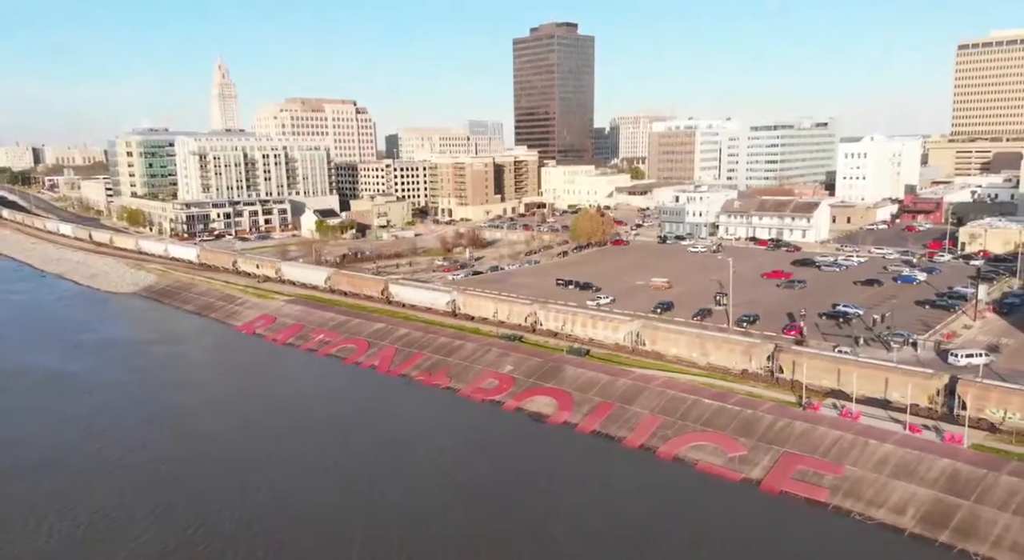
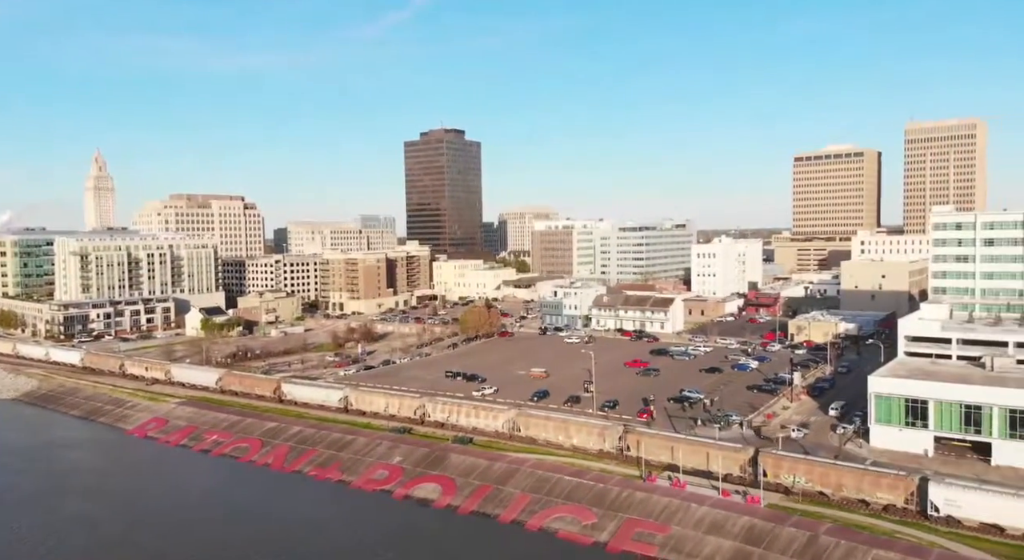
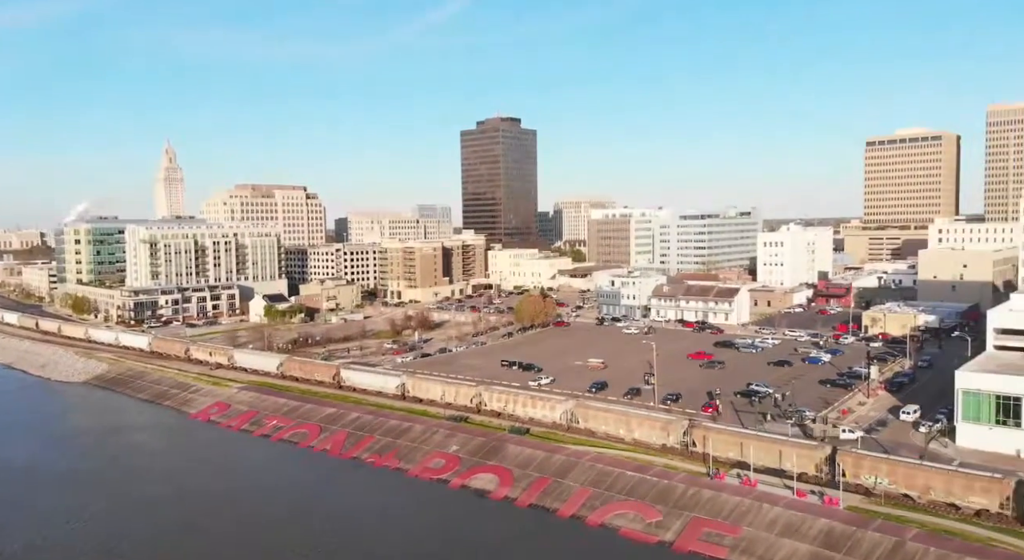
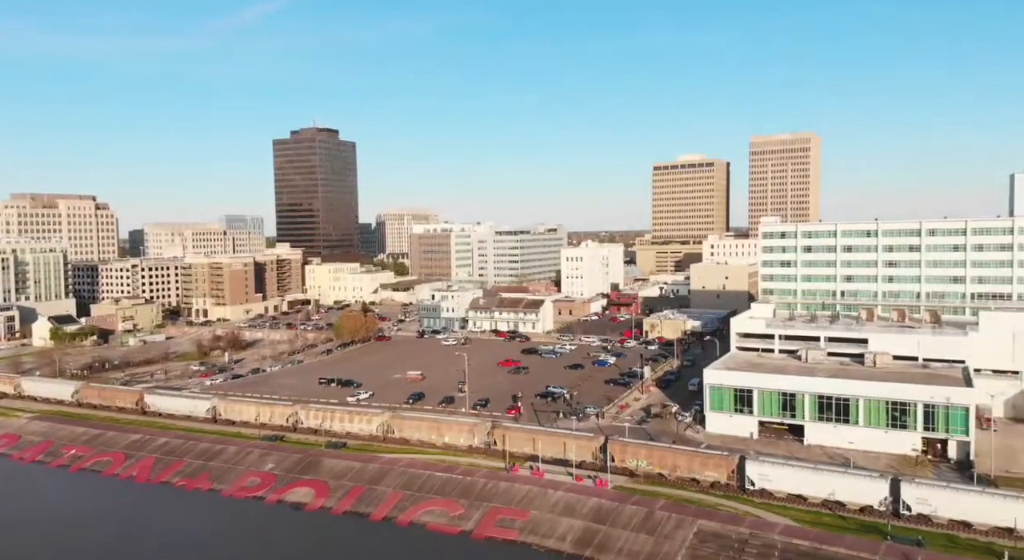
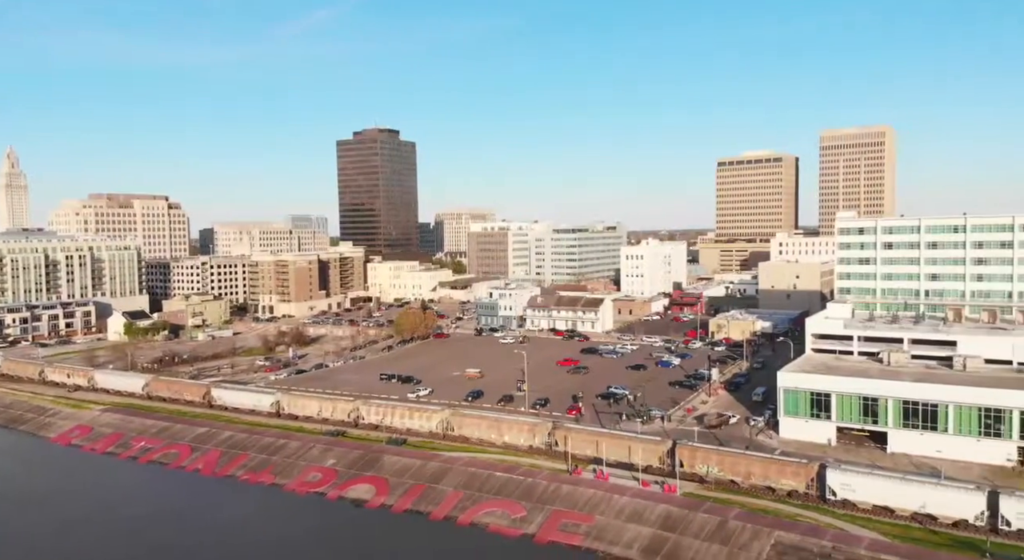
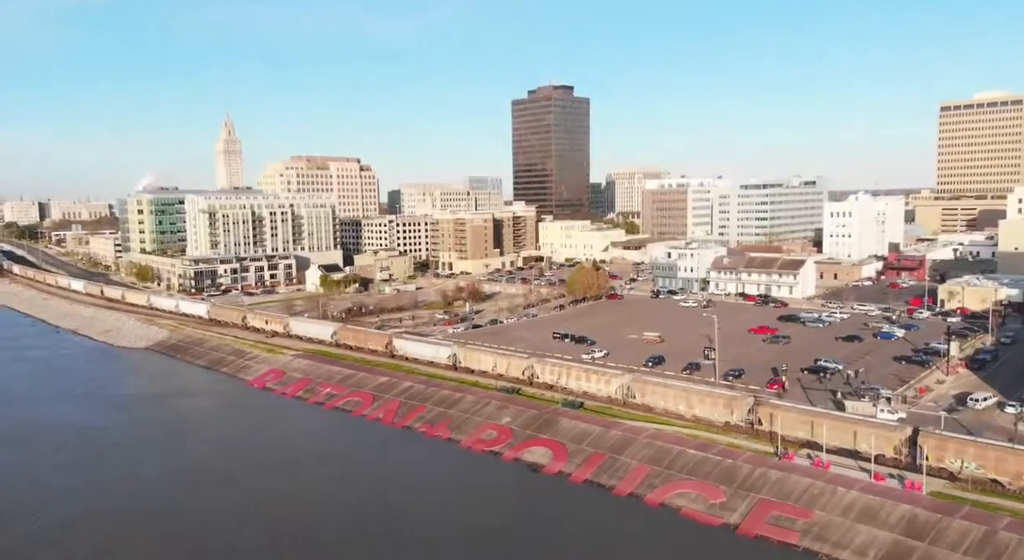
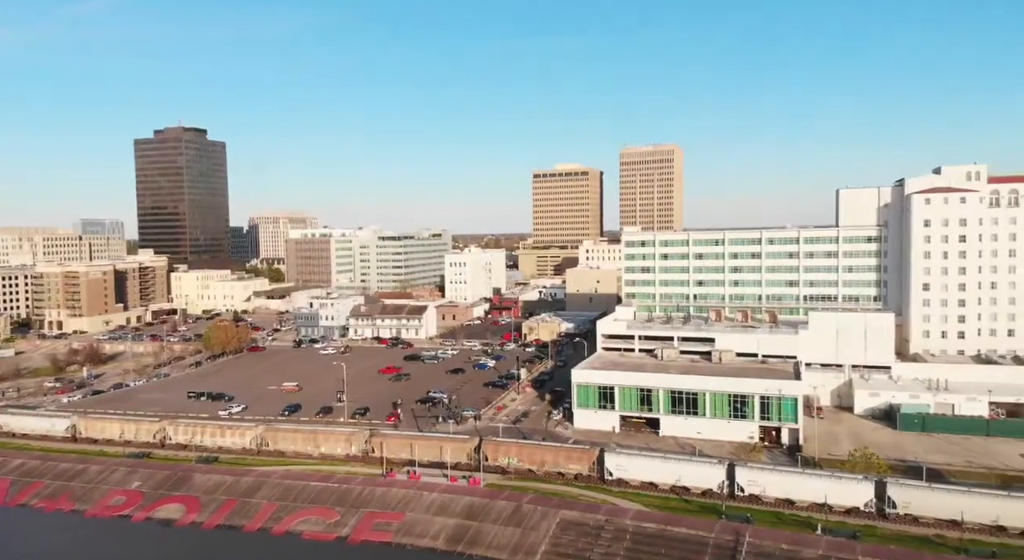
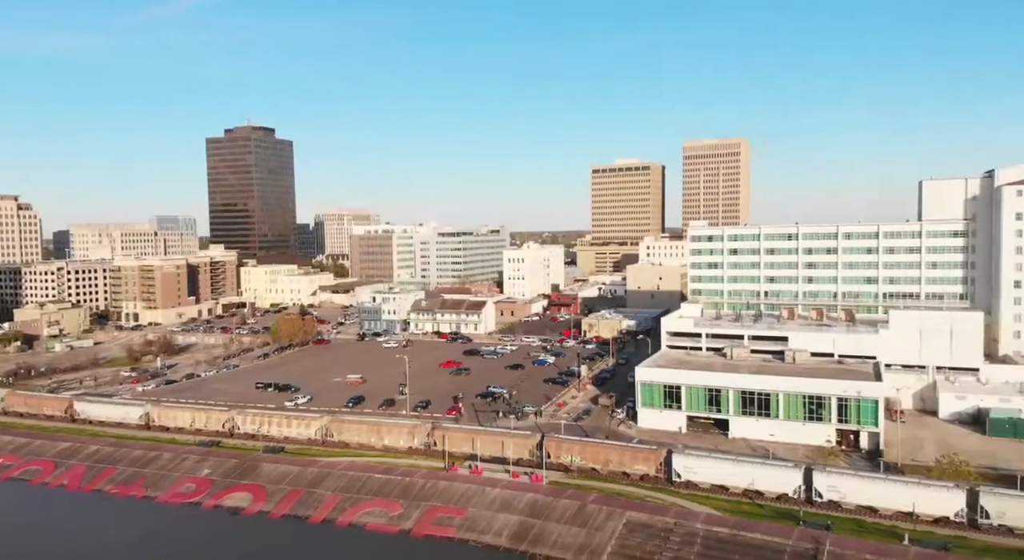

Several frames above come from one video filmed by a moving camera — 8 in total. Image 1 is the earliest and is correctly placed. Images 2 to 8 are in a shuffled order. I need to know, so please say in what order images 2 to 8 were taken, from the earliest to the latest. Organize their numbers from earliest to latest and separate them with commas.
6, 3, 2, 5, 4, 8, 7
